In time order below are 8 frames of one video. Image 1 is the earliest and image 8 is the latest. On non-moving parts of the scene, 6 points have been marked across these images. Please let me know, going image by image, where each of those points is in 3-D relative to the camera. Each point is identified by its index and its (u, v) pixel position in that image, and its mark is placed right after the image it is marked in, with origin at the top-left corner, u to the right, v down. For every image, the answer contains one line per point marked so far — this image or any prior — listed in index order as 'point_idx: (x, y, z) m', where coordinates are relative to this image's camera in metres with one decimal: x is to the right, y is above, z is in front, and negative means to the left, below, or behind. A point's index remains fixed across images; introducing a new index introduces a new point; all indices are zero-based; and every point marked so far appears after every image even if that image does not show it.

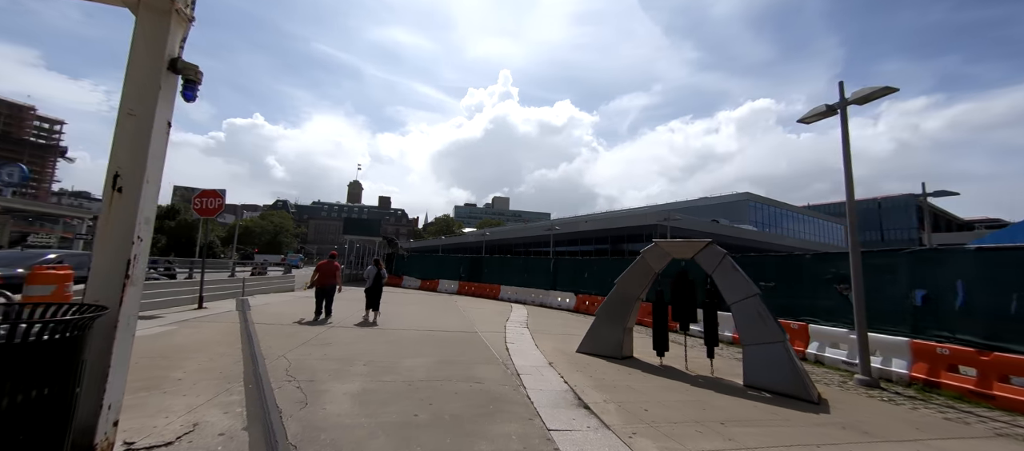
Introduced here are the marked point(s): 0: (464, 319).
0: (-1.4, -2.8, +10.9) m
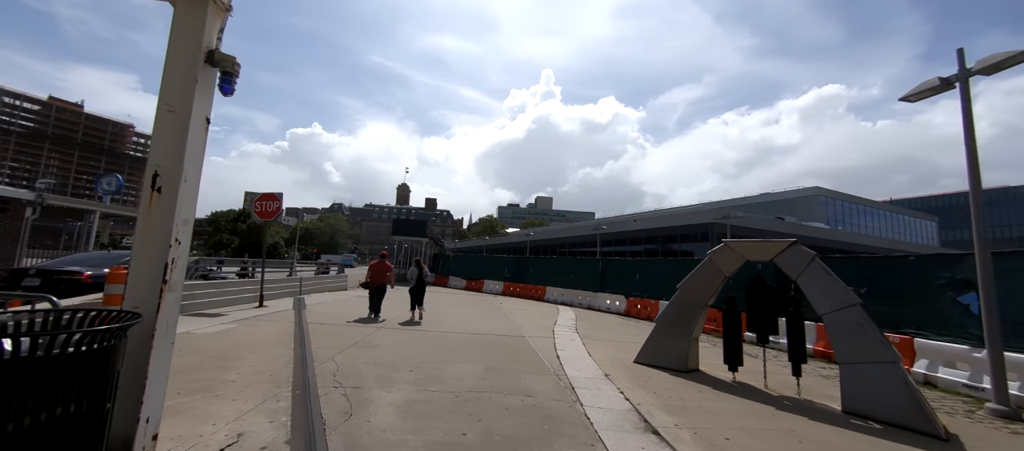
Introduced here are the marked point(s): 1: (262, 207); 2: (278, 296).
0: (-0.1, -2.8, +10.6) m
1: (-7.2, +0.5, +10.7) m
2: (-7.7, -2.3, +12.2) m
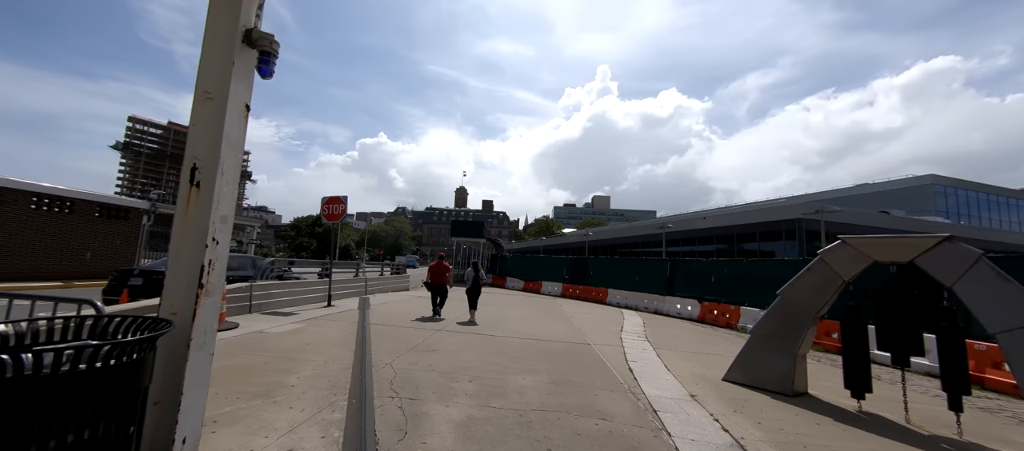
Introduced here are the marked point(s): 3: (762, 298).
0: (+1.6, -2.7, +10.0) m
1: (-5.5, +0.5, +11.2) m
2: (-5.7, -2.4, +12.7) m
3: (+8.5, -2.4, +12.7) m
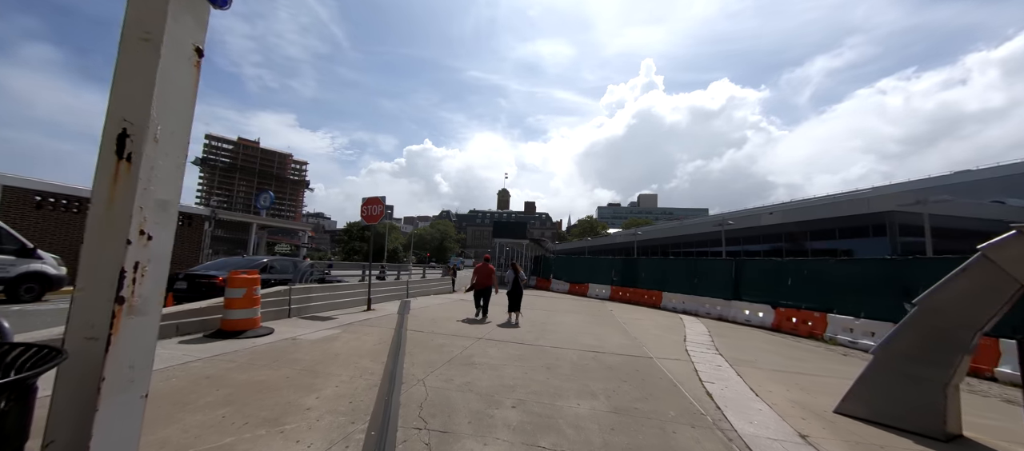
0: (+2.8, -2.6, +8.9) m
1: (-4.2, +0.4, +10.9) m
2: (-4.2, -2.4, +12.4) m
3: (+9.9, -2.2, +10.8) m
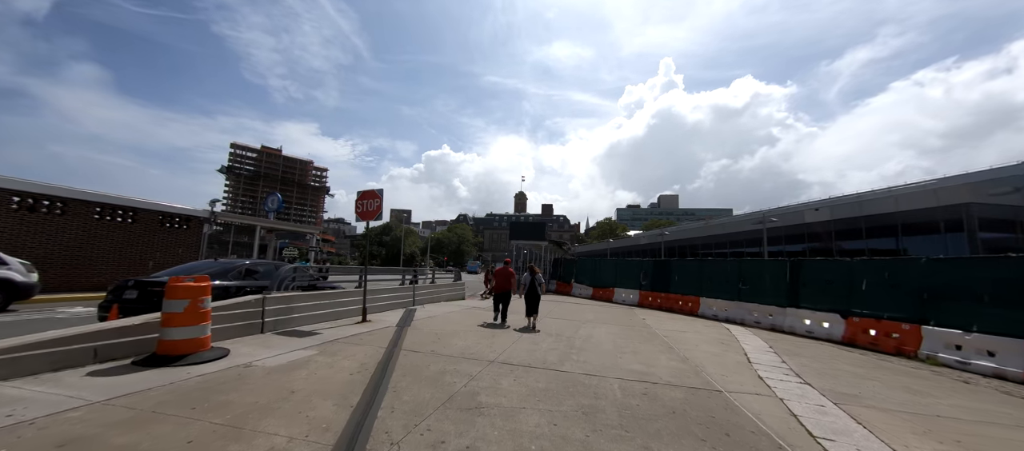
0: (+3.1, -2.5, +7.0) m
1: (-3.7, +0.5, +9.4) m
2: (-3.6, -2.4, +10.9) m
3: (+10.3, -2.0, +8.6) m
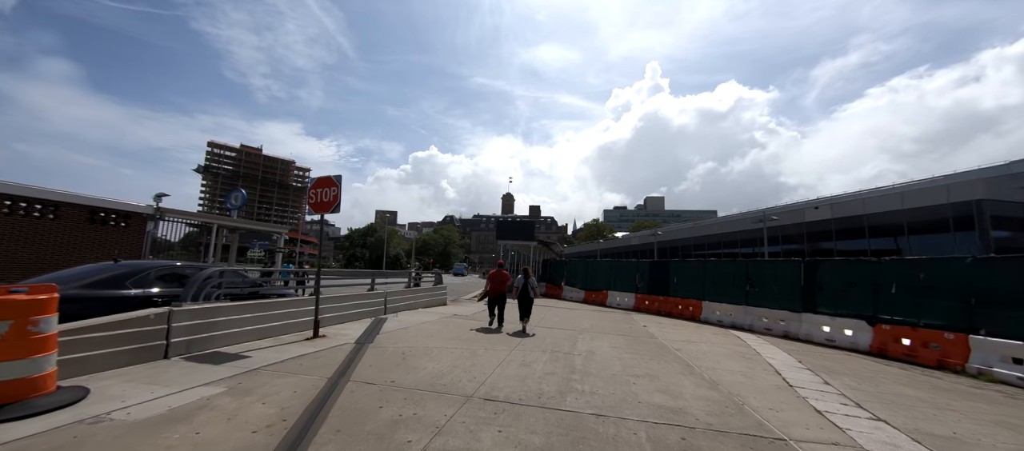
0: (+2.9, -2.4, +5.6) m
1: (-4.0, +0.6, +7.8) m
2: (-4.0, -2.3, +9.3) m
3: (+10.1, -1.9, +7.4) m
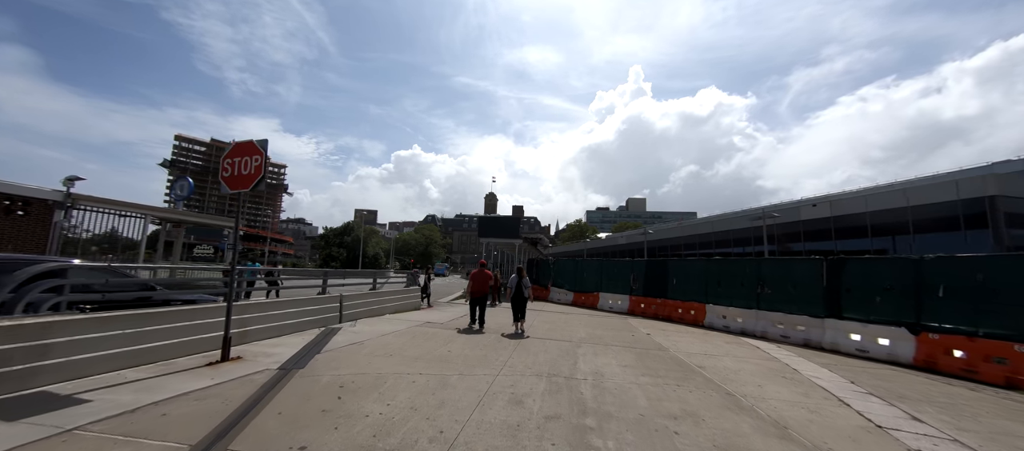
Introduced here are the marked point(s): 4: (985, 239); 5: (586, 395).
0: (+2.8, -2.1, +3.9) m
1: (-4.2, +0.9, +5.8) m
2: (-4.3, -2.0, +7.3) m
3: (+9.8, -1.7, +6.1) m
4: (+19.3, -0.6, +15.3) m
5: (+0.9, -2.1, +4.7) m
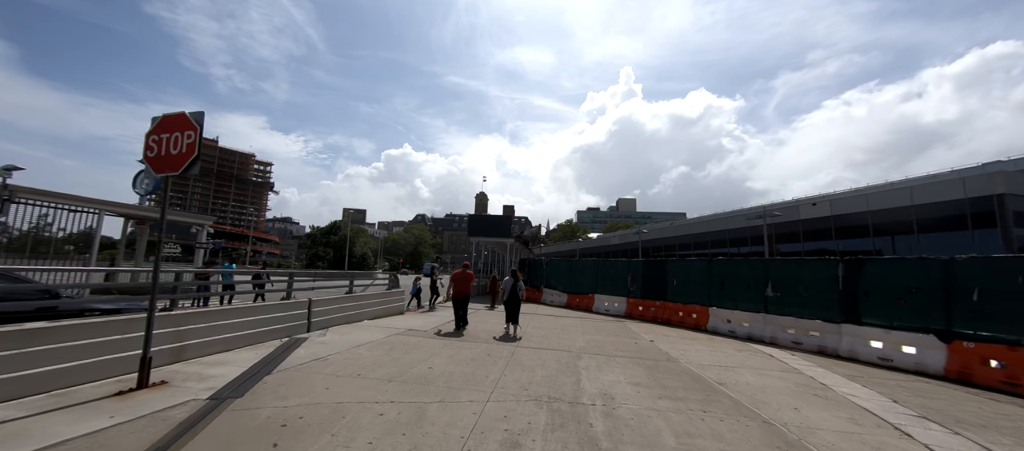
0: (+2.7, -2.1, +3.0) m
1: (-4.3, +1.0, +4.7) m
2: (-4.4, -1.9, +6.2) m
3: (+9.7, -1.7, +5.3) m
4: (+19.0, -0.6, +14.8) m
5: (+0.9, -2.1, +3.7) m
